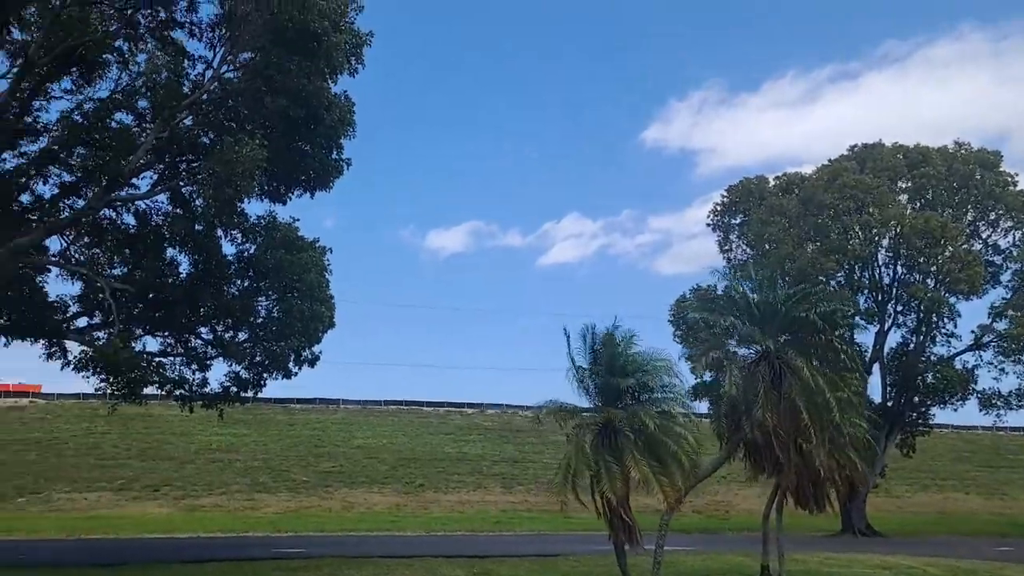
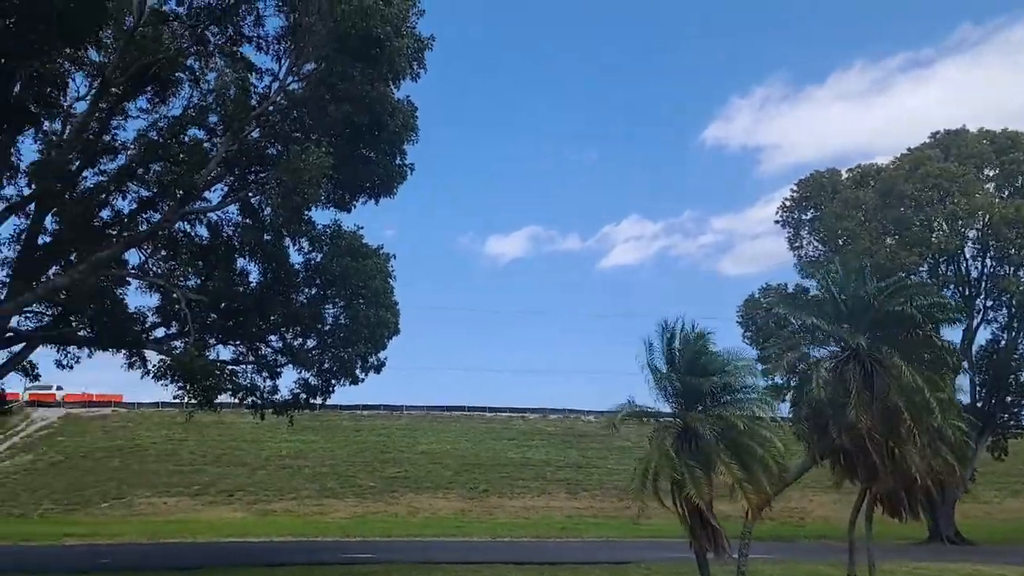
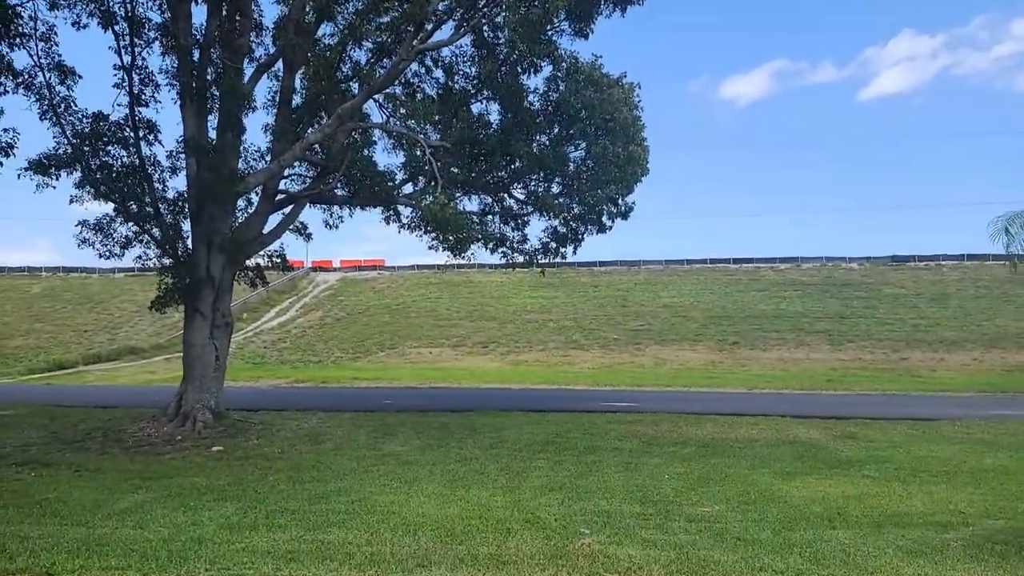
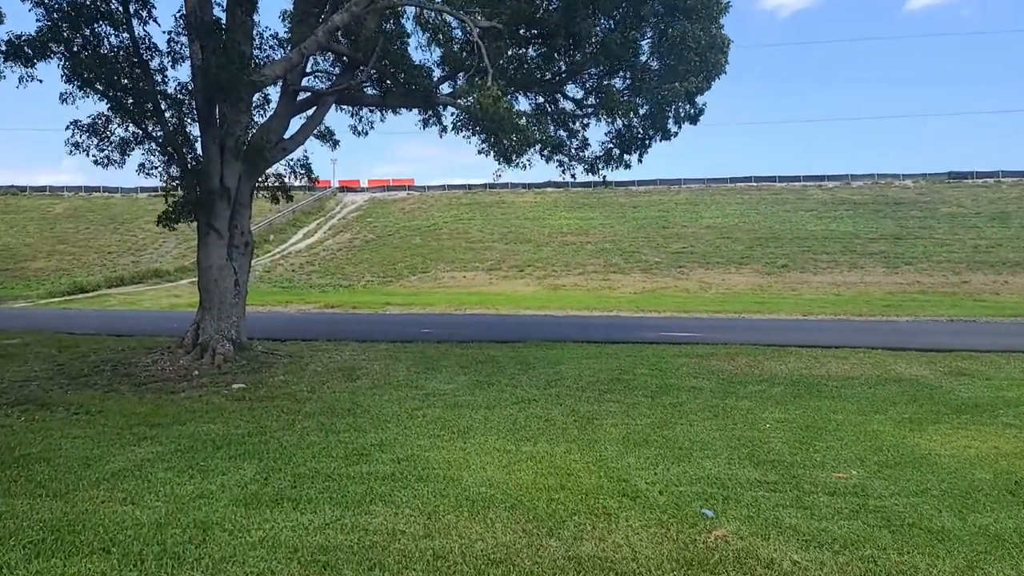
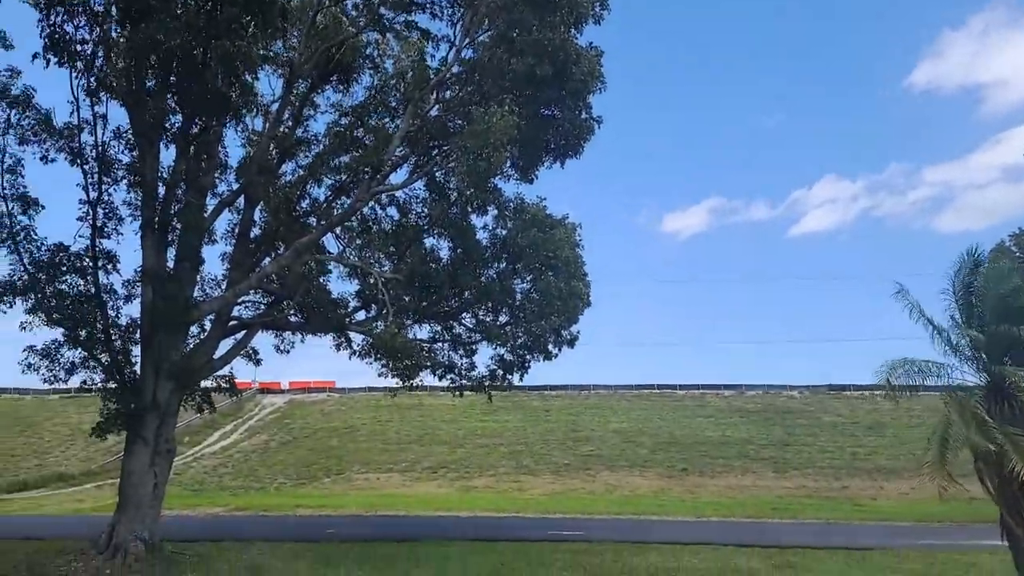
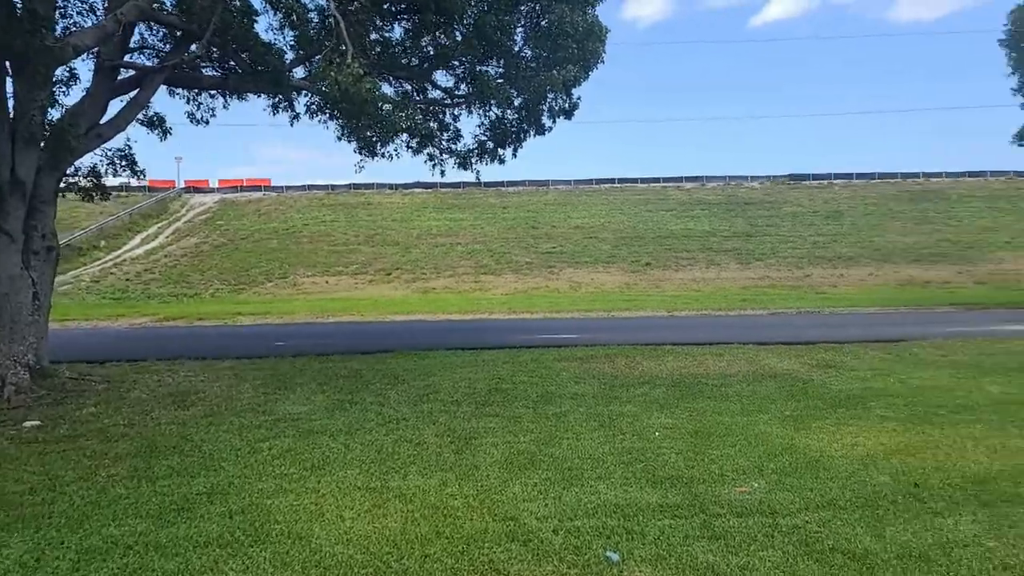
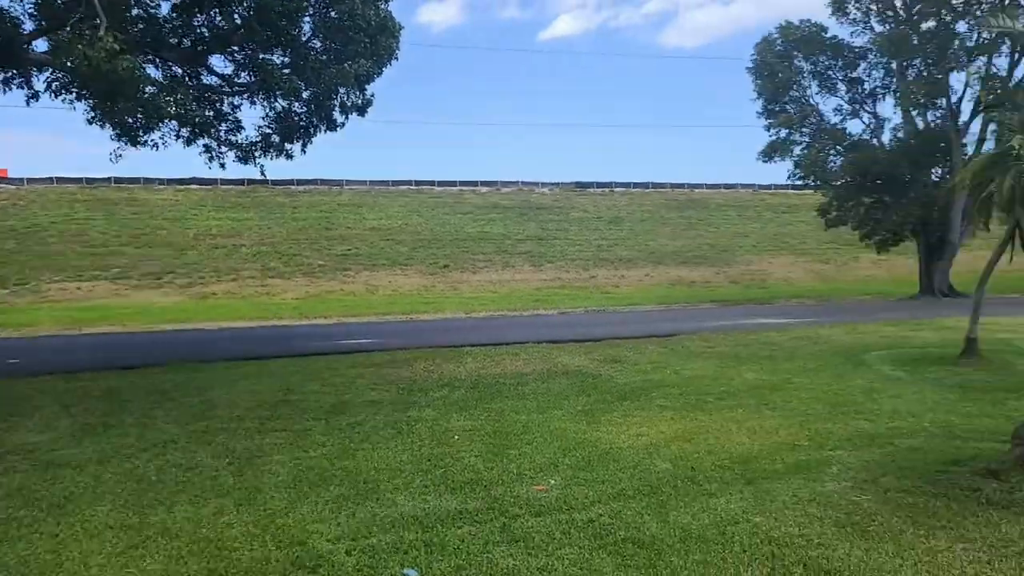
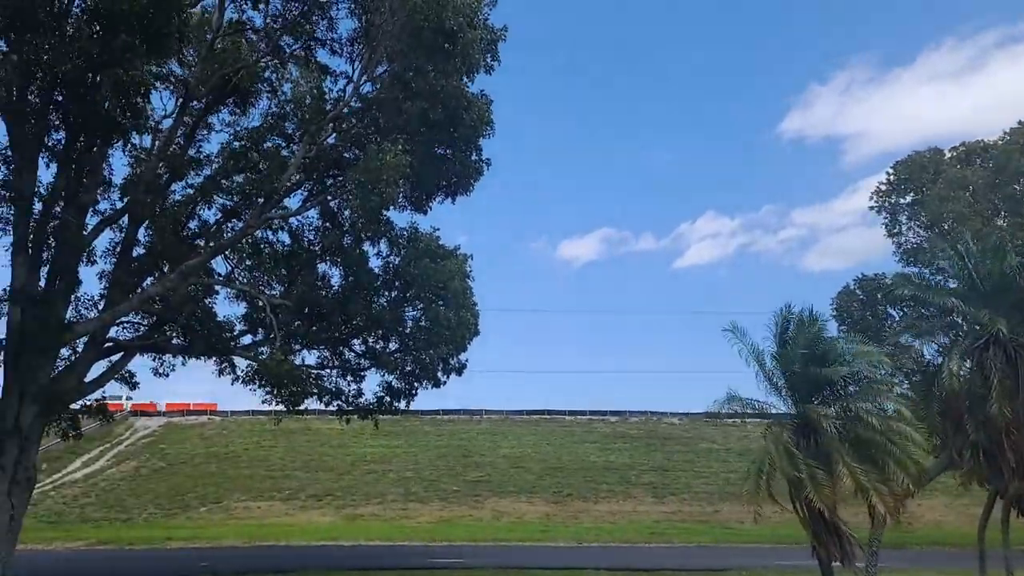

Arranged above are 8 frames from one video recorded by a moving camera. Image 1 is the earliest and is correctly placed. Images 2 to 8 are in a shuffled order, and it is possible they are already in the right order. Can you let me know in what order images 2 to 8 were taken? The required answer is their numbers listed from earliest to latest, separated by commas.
2, 8, 5, 3, 4, 6, 7
